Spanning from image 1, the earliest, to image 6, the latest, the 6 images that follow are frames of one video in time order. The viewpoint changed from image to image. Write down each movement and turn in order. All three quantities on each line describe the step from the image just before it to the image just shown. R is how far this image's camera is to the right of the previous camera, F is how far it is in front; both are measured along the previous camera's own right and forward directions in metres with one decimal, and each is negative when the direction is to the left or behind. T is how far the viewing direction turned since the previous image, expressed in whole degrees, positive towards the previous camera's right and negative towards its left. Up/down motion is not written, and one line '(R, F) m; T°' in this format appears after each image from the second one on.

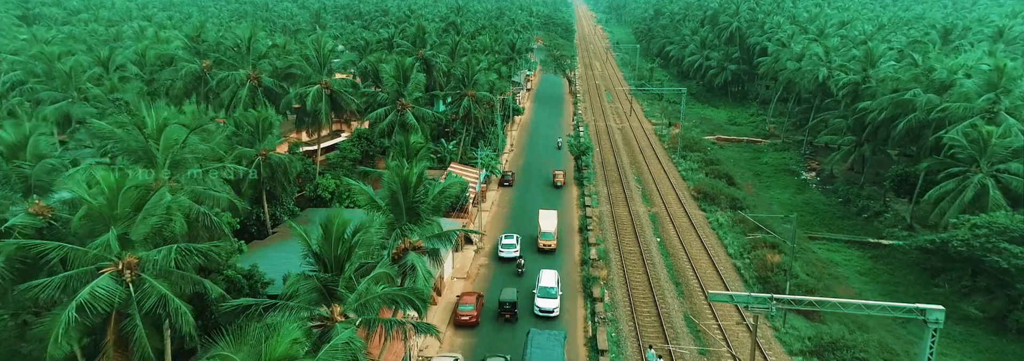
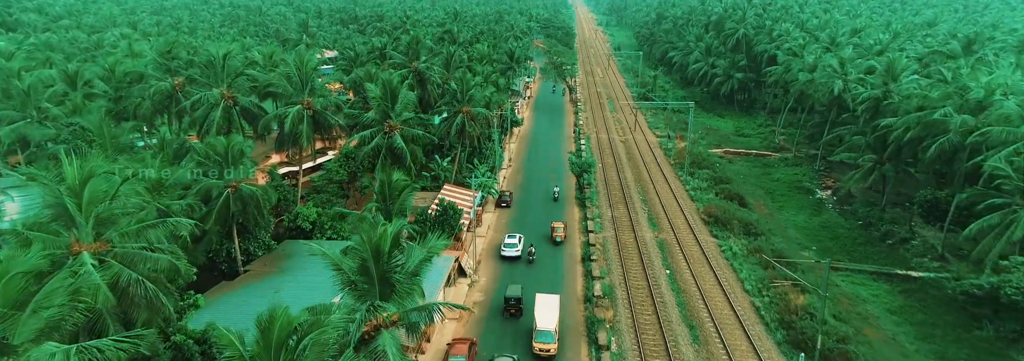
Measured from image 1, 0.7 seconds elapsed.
(+0.1, +2.5) m; 0°
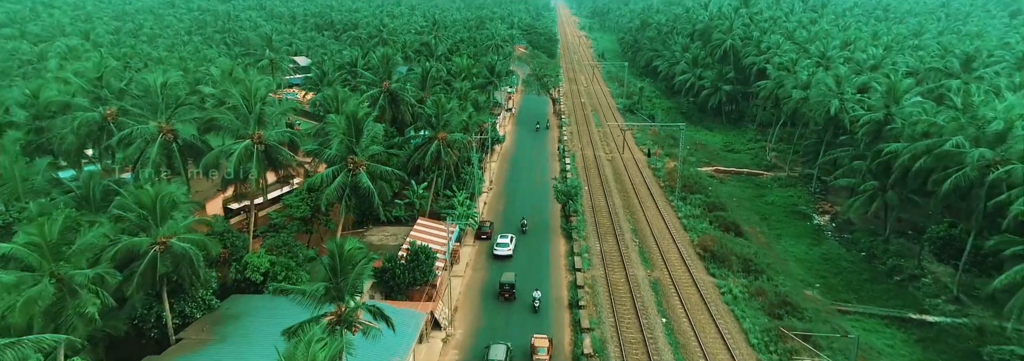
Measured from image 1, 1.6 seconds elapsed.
(+0.1, +2.9) m; +2°
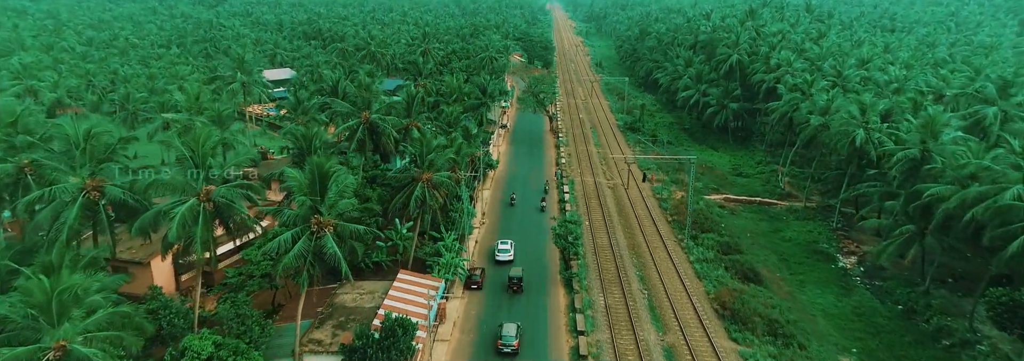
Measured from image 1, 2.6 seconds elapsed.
(+0.1, +3.8) m; 0°
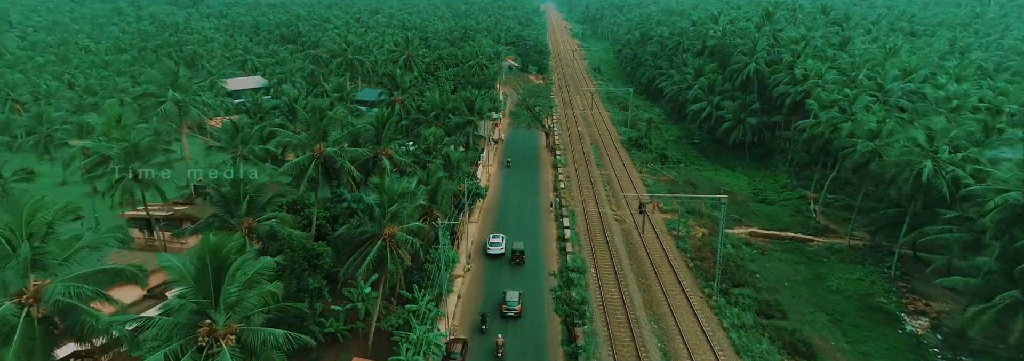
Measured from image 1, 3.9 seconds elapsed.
(+0.2, +7.0) m; +1°
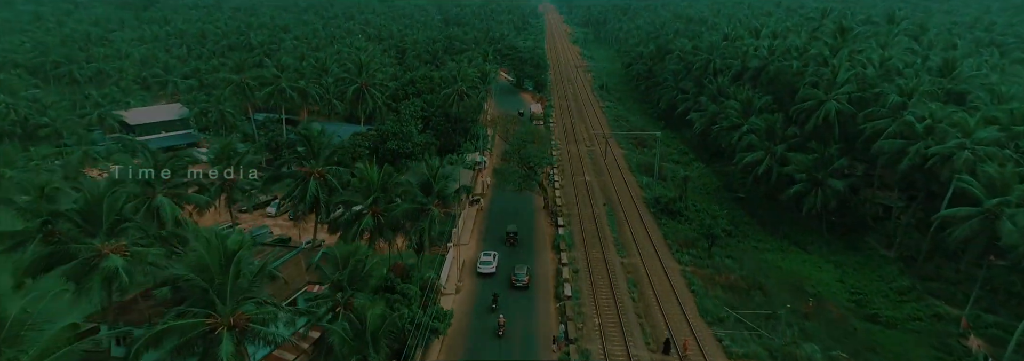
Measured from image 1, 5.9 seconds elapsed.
(+0.9, +16.8) m; 0°
